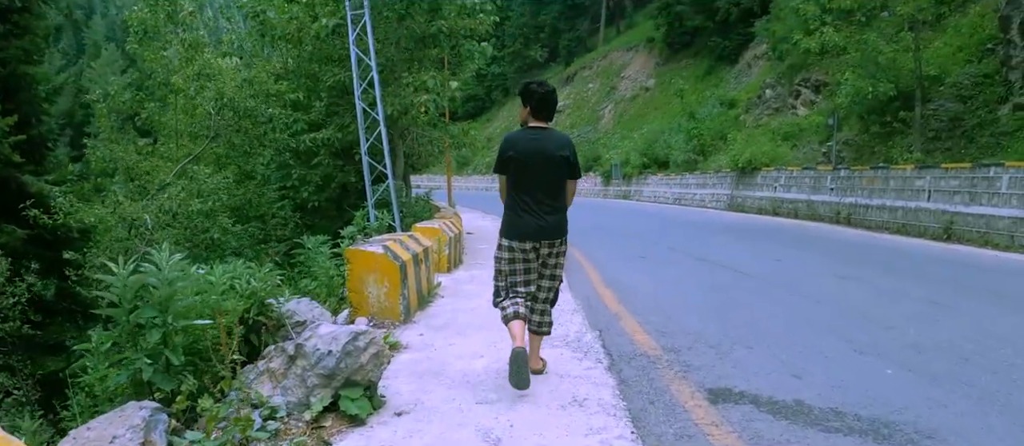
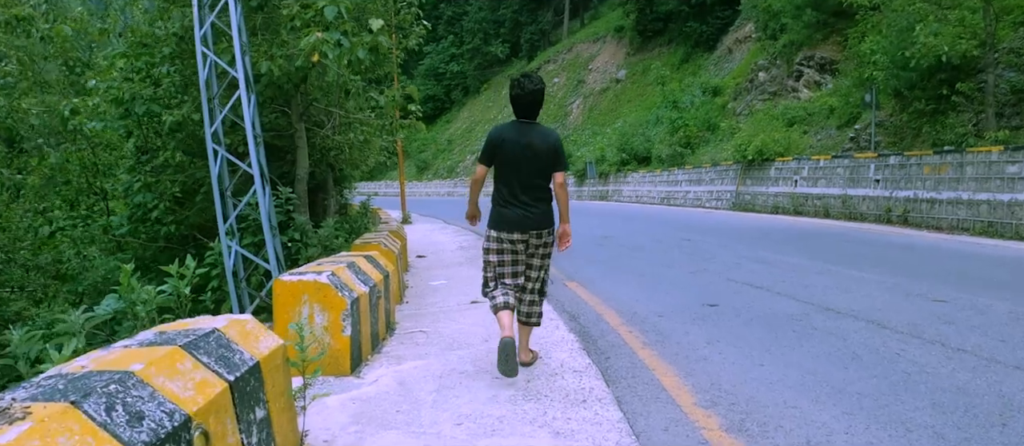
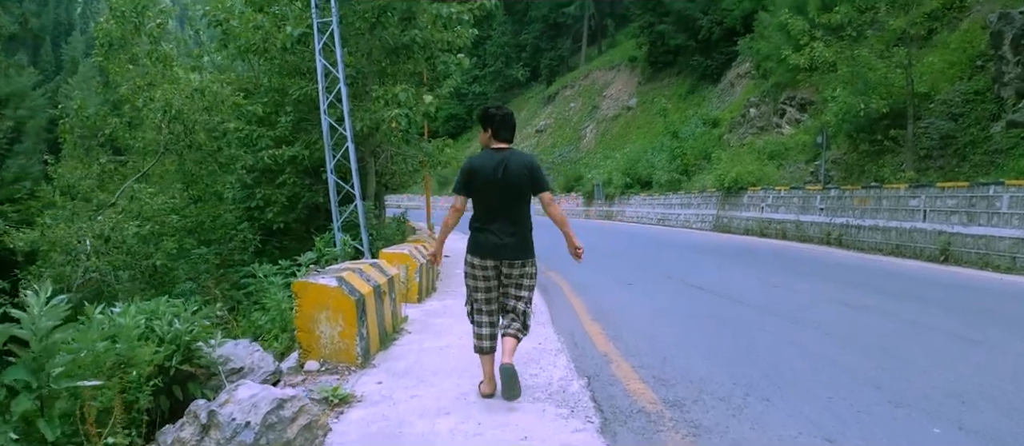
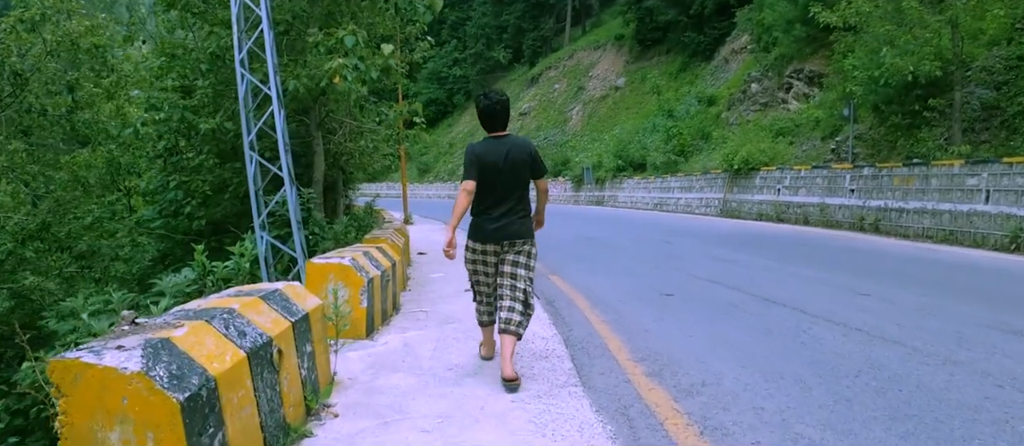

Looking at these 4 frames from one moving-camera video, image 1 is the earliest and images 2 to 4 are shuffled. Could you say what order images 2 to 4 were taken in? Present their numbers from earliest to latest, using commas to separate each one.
3, 4, 2
